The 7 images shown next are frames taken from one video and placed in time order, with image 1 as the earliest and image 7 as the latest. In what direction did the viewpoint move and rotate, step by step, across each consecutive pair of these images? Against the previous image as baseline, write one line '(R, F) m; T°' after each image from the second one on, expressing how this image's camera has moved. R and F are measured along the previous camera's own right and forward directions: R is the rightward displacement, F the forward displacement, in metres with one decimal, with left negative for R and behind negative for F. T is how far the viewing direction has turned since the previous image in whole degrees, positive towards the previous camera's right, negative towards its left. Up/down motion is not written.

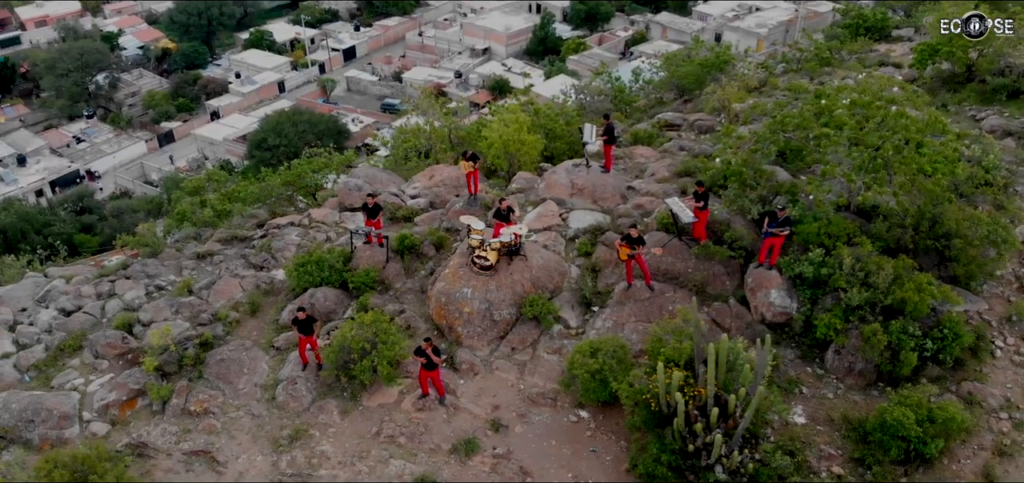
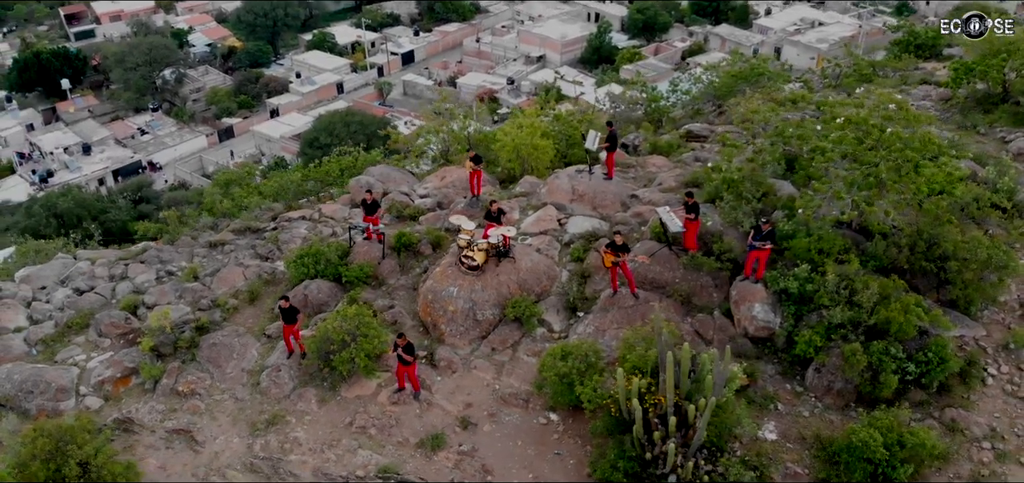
(+1.5, -0.1) m; -4°
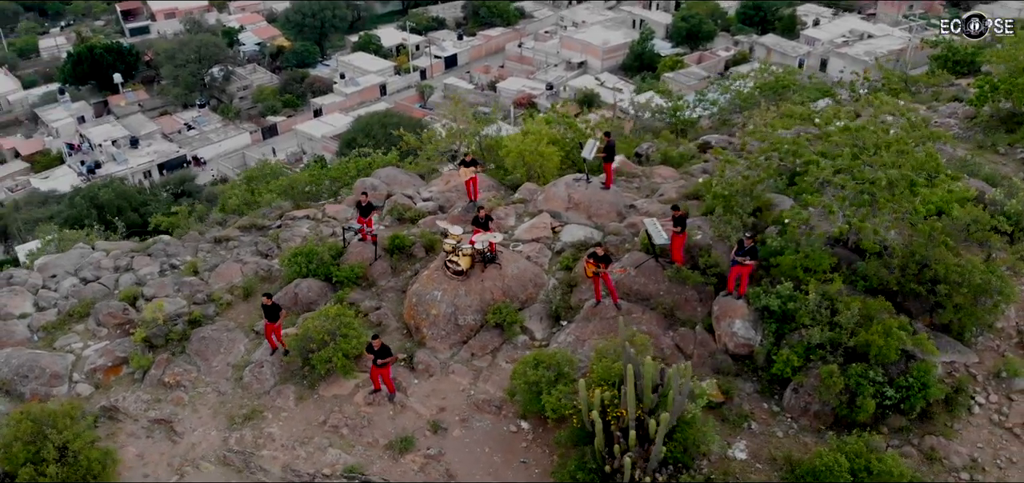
(+1.3, 0.0) m; -3°
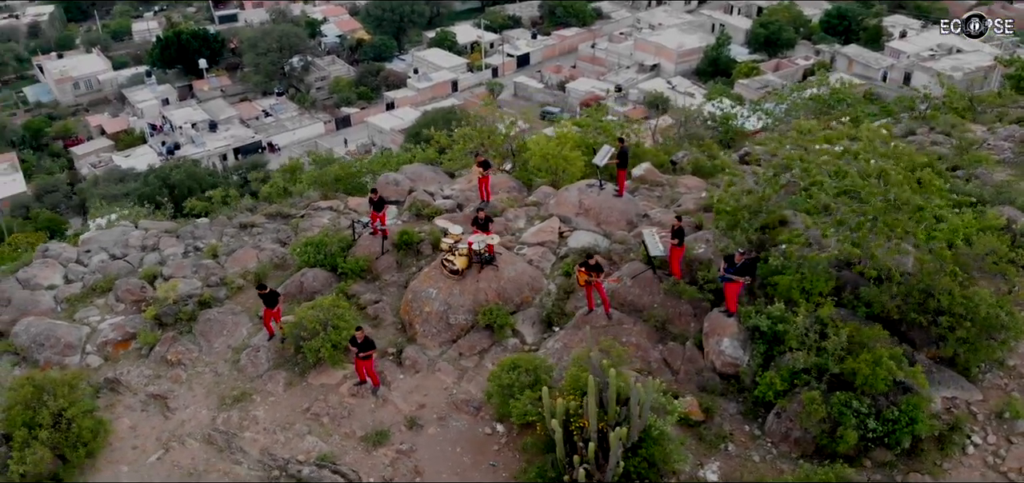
(+1.7, +0.1) m; -5°
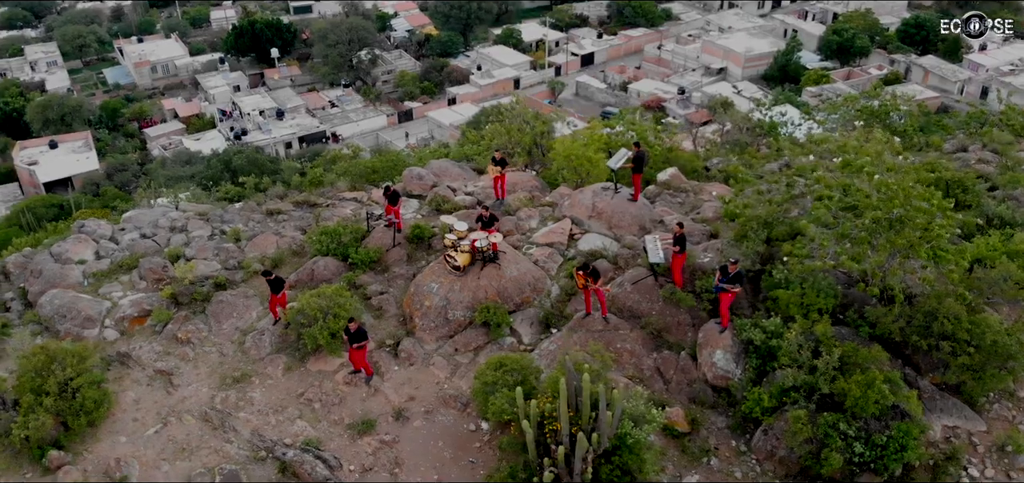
(+1.3, 0.0) m; -5°
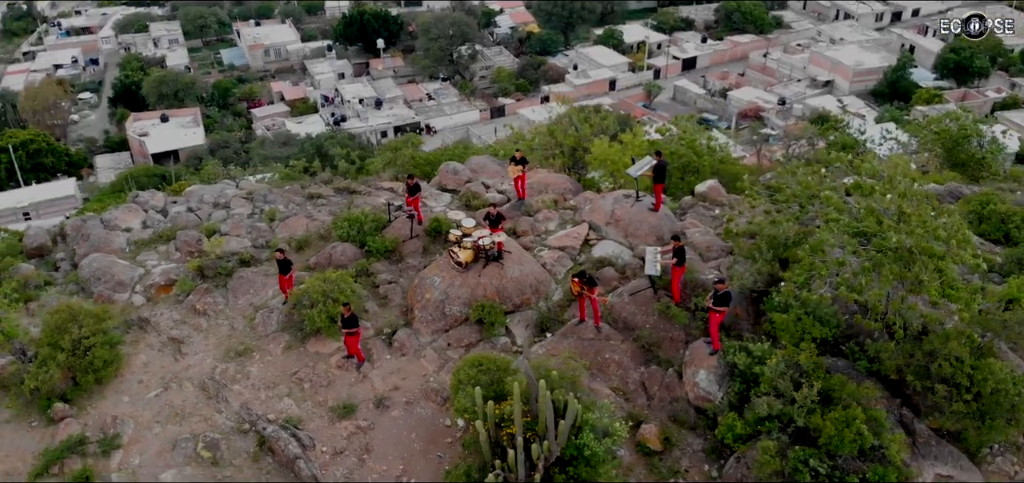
(+2.1, +0.2) m; -7°
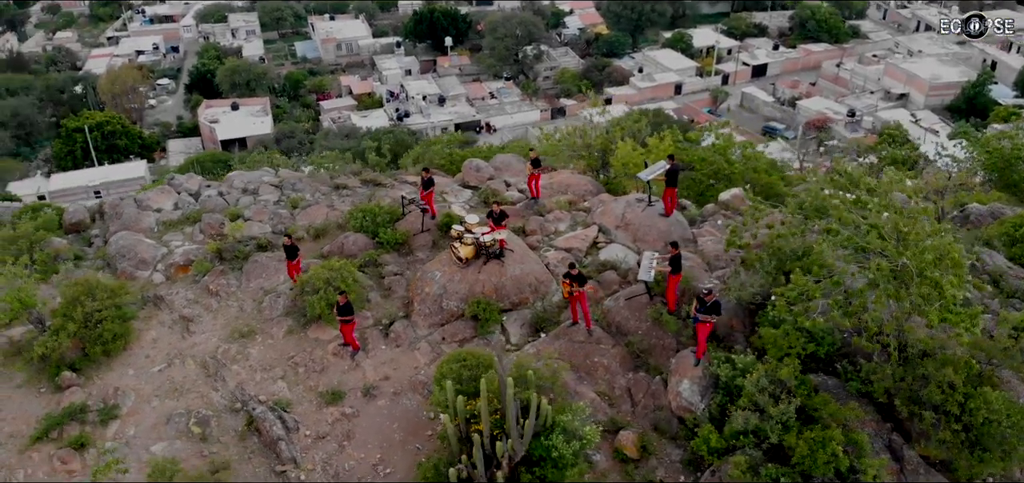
(+1.5, +0.1) m; -5°
